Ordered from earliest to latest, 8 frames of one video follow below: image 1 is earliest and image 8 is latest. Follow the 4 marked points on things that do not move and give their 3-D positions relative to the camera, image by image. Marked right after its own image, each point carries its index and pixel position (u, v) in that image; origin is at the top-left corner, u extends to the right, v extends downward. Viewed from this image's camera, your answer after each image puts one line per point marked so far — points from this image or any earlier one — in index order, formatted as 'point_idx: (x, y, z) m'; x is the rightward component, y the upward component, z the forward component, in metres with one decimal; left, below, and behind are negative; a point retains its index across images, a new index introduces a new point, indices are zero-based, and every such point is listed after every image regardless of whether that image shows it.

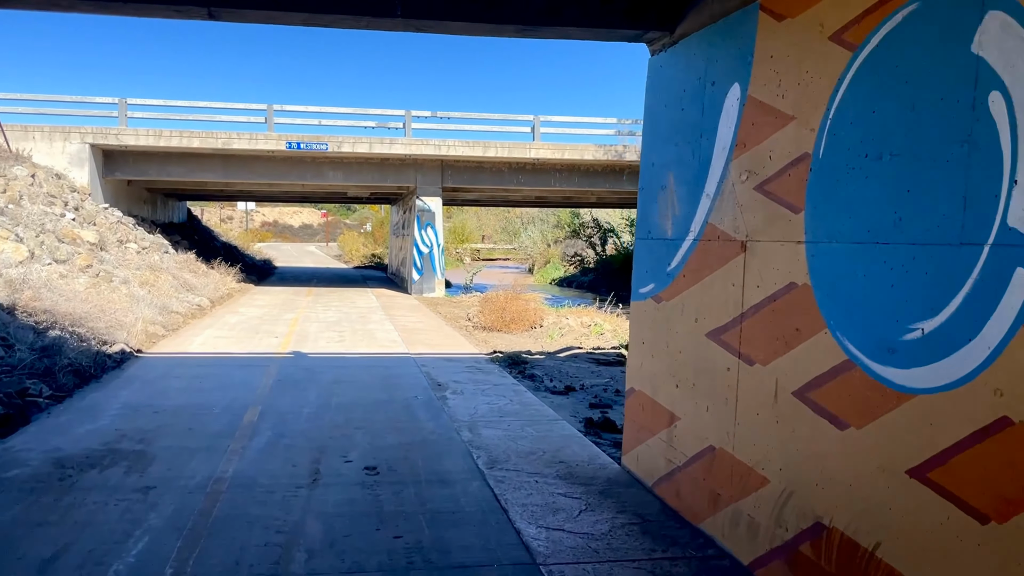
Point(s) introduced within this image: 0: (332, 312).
0: (-4.0, -0.5, +18.0) m
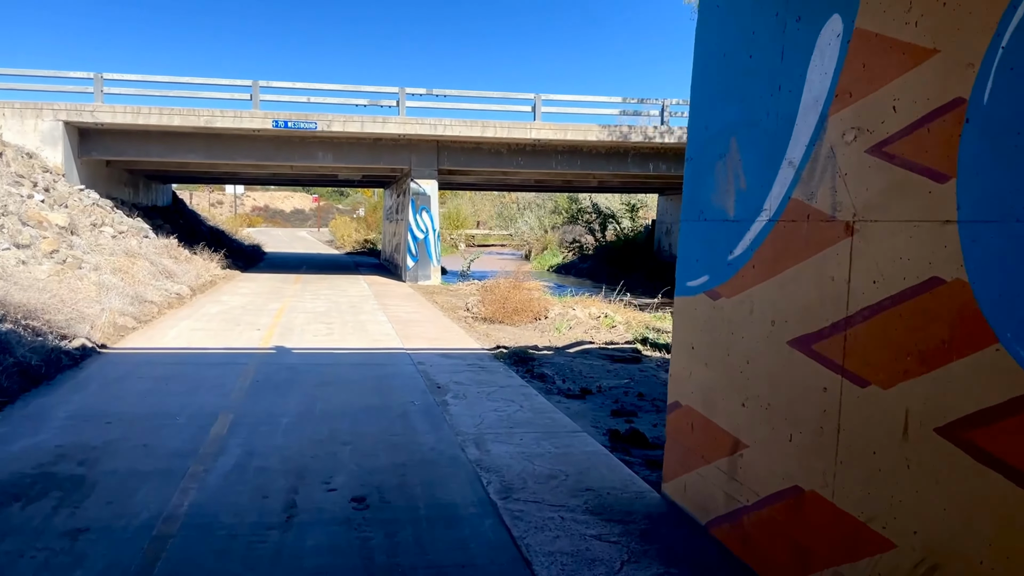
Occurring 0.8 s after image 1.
0: (-4.0, -0.3, +16.9) m
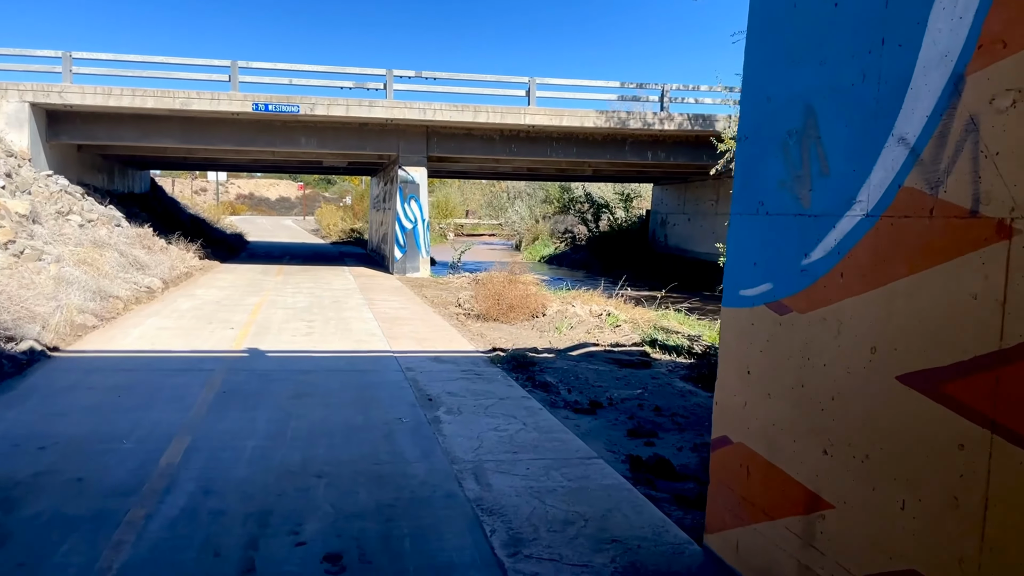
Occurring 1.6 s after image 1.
0: (-4.1, -0.1, +15.9) m
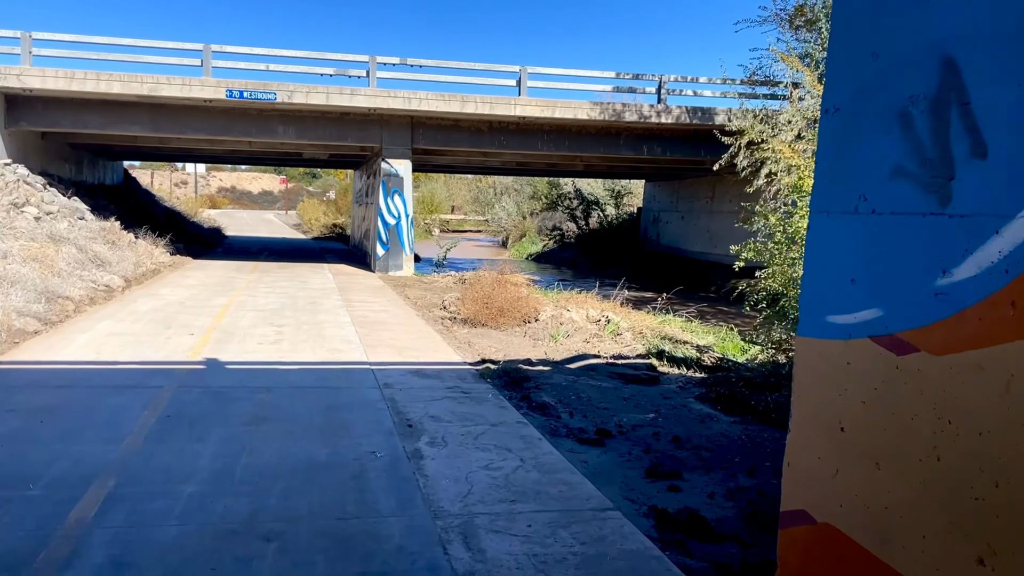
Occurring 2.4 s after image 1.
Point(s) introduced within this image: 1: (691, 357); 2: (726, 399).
0: (-4.3, -0.1, +14.7) m
1: (+2.1, -0.8, +9.7) m
2: (+2.0, -1.0, +7.6) m
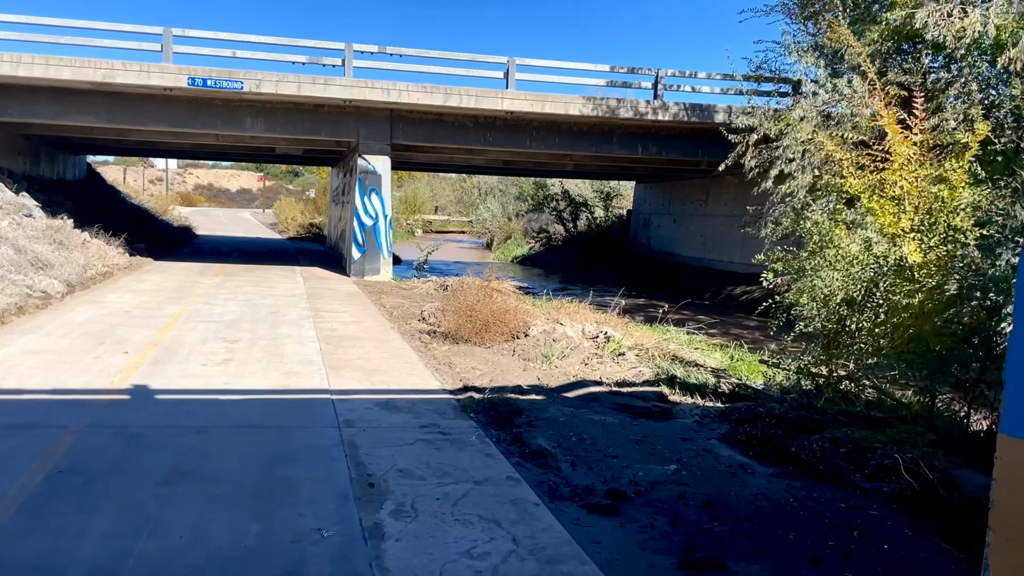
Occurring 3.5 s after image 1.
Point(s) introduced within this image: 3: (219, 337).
0: (-4.5, -0.3, +13.3) m
1: (+2.0, -1.0, +8.4) m
2: (+1.9, -1.2, +6.3) m
3: (-3.6, -0.6, +10.0) m
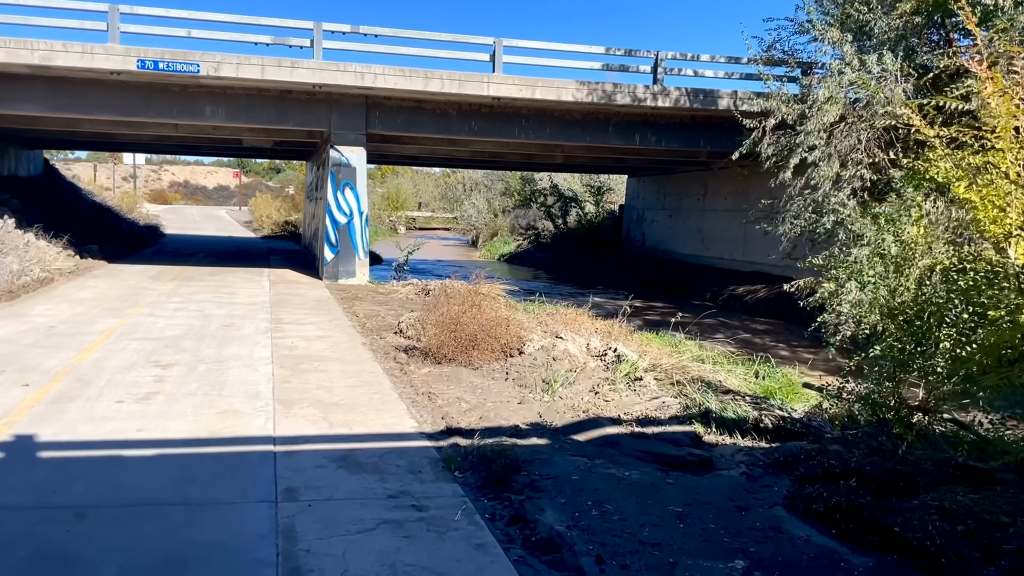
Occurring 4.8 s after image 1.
0: (-4.6, -0.4, +11.6) m
1: (+2.0, -1.1, +6.8) m
2: (+1.9, -1.3, +4.7) m
3: (-3.7, -0.7, +8.3) m
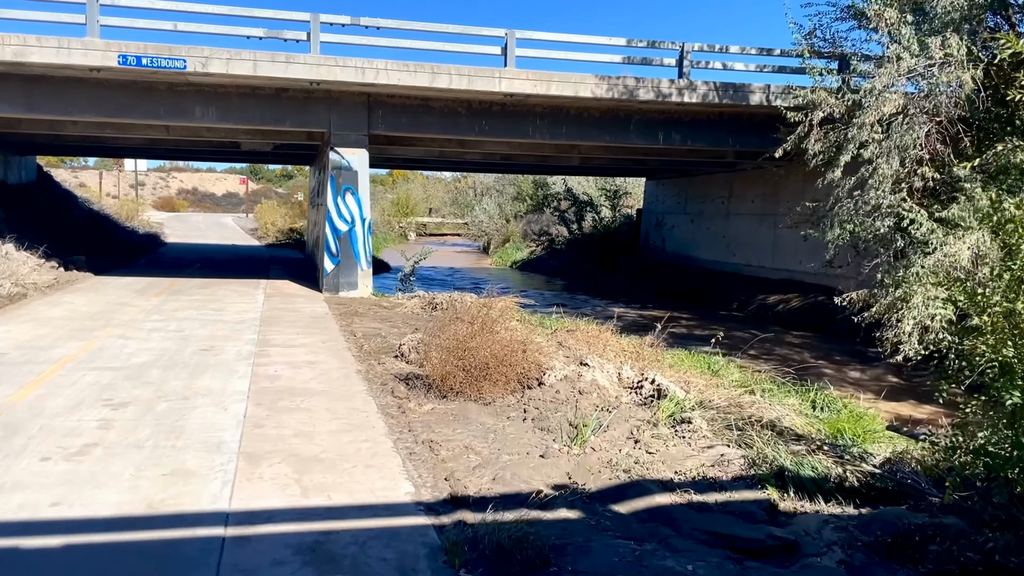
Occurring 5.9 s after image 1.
0: (-4.4, -0.6, +10.3) m
1: (+2.1, -1.2, +5.4) m
2: (+2.0, -1.4, +3.3) m
3: (-3.5, -0.9, +7.0) m
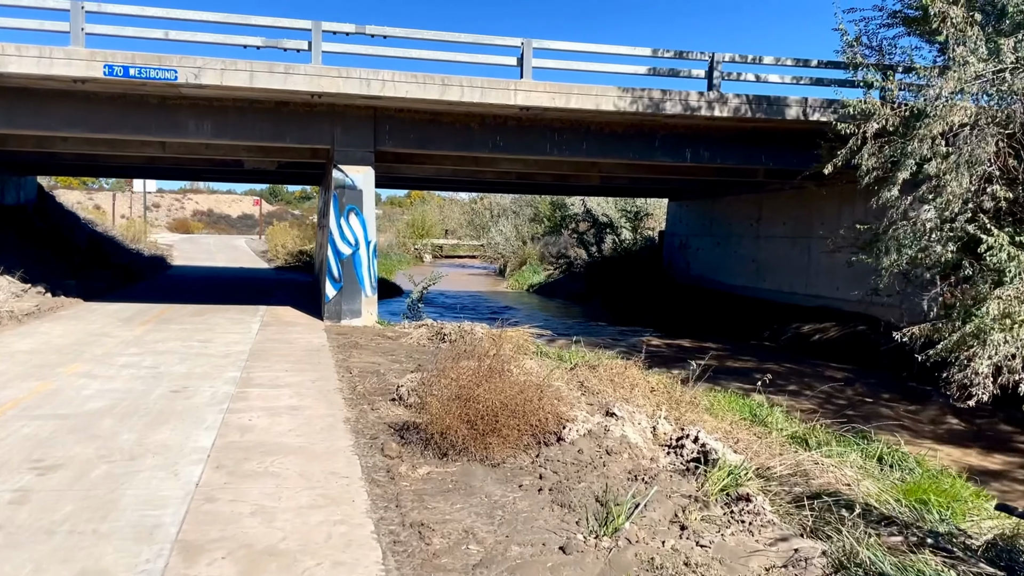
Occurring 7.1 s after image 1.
0: (-4.3, -1.0, +9.1) m
1: (+2.2, -1.5, +4.1) m
2: (+2.0, -1.6, +2.0) m
3: (-3.4, -1.2, +5.8) m
